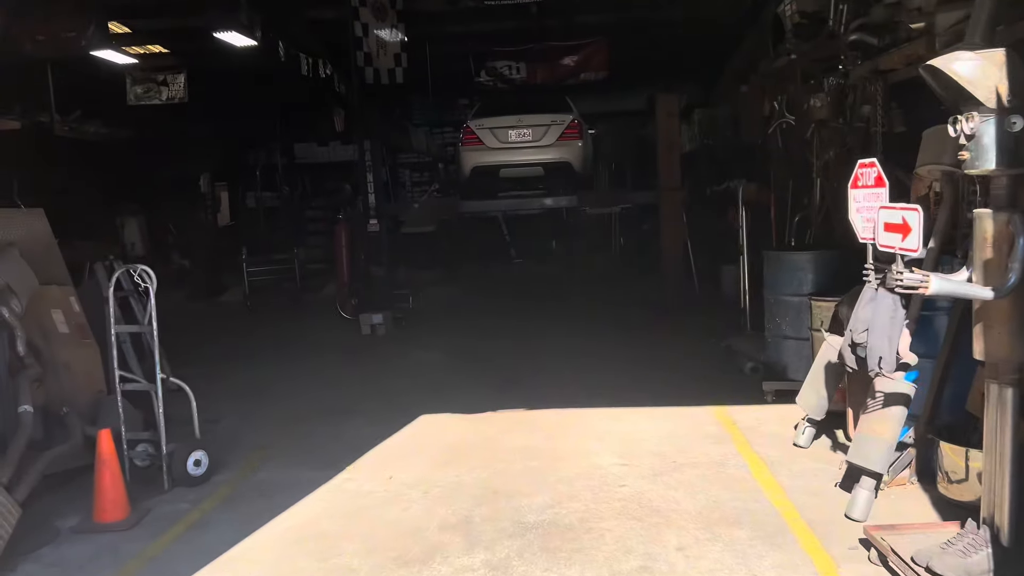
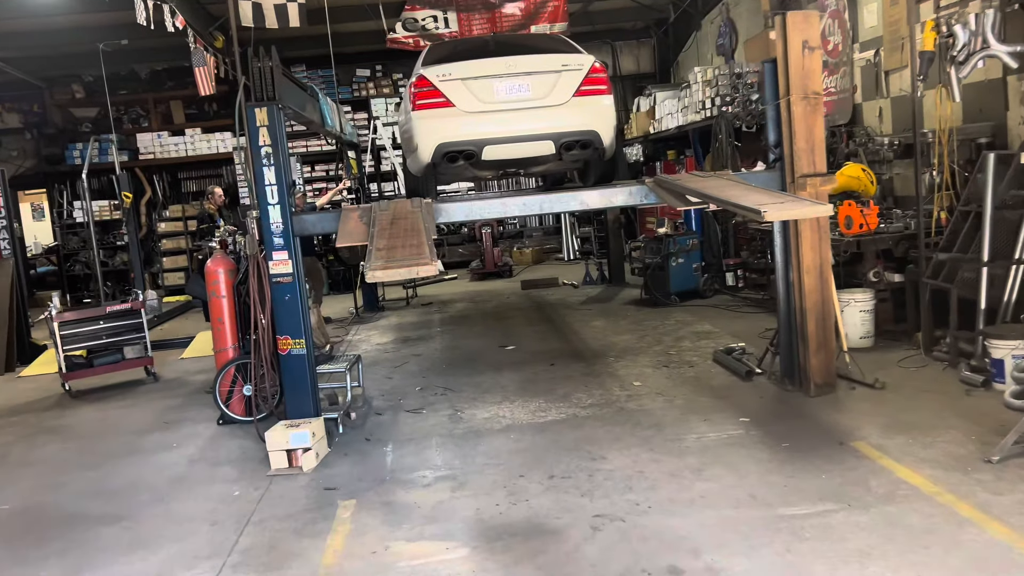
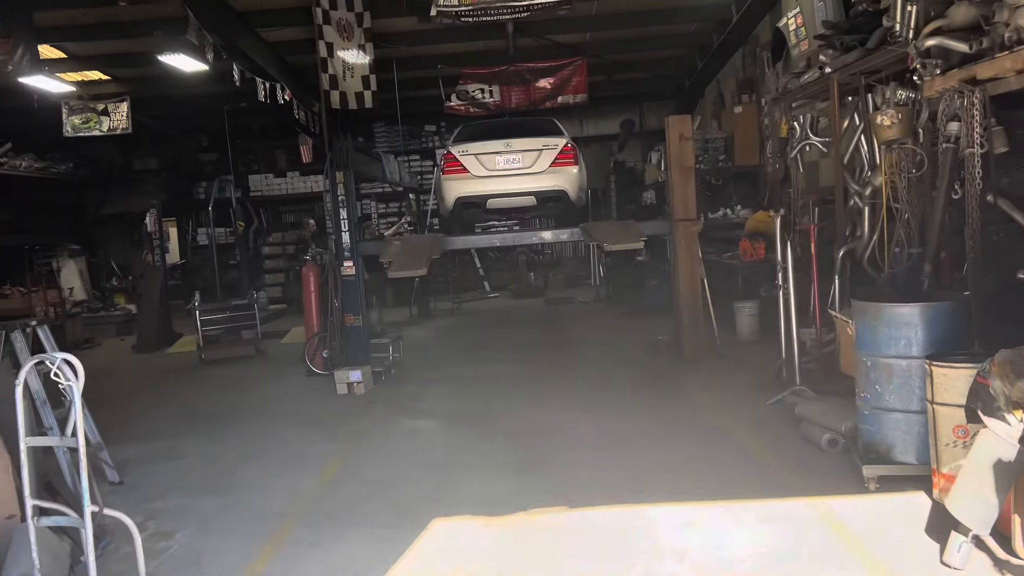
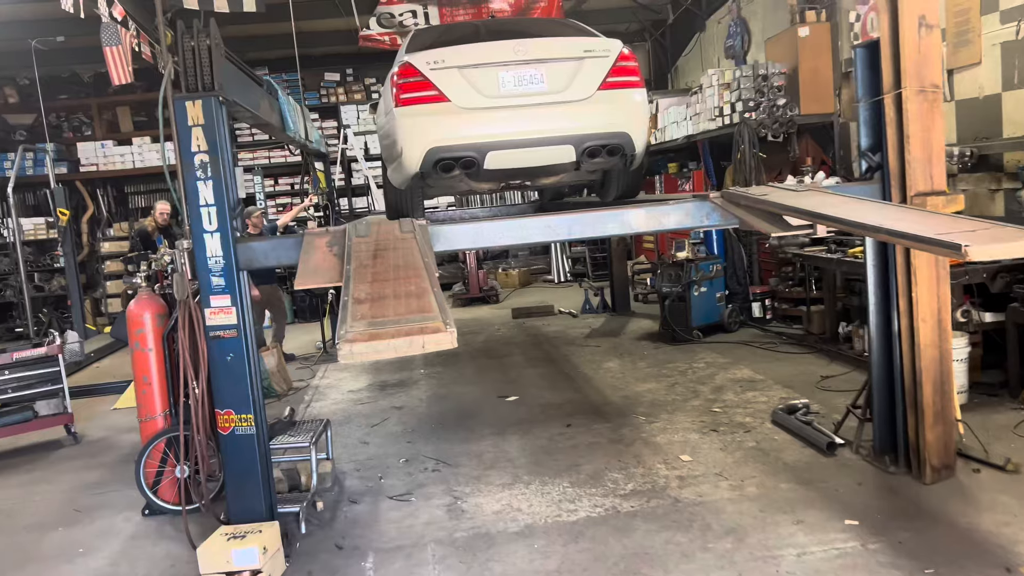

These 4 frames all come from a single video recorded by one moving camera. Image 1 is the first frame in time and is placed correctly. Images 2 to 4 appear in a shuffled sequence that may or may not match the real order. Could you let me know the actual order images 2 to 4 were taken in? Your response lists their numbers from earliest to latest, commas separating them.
3, 2, 4
